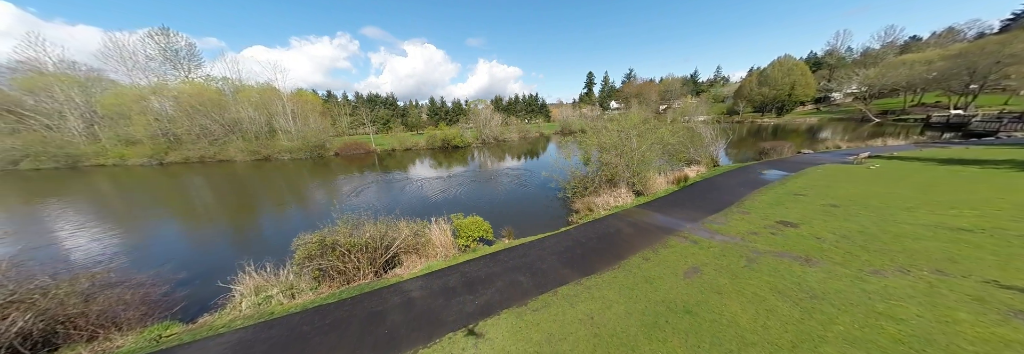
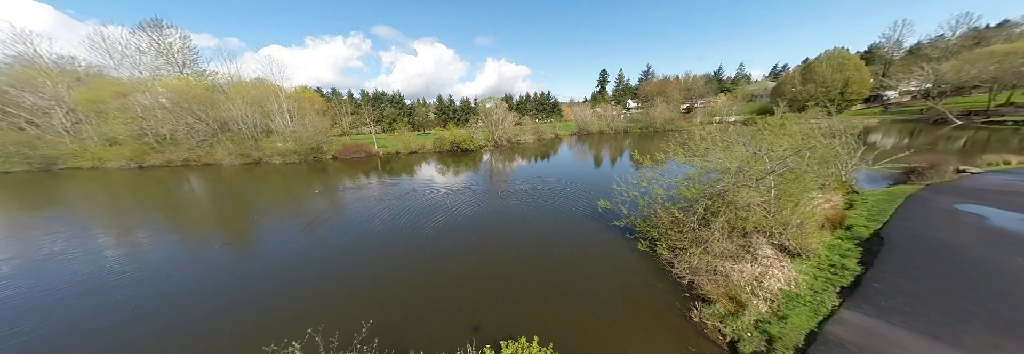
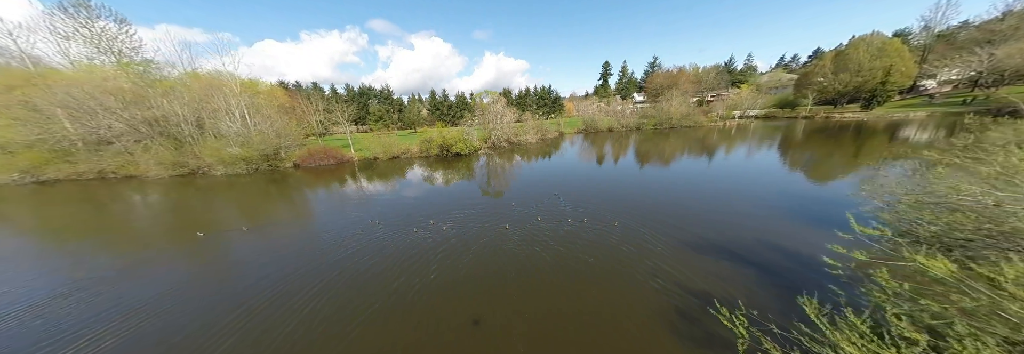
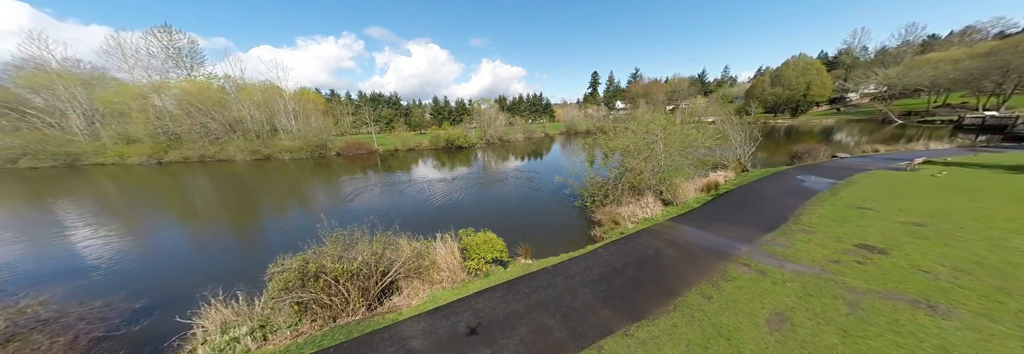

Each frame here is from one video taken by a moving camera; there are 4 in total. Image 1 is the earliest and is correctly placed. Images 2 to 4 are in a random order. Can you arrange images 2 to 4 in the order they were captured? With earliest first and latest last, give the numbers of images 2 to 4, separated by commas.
4, 2, 3
